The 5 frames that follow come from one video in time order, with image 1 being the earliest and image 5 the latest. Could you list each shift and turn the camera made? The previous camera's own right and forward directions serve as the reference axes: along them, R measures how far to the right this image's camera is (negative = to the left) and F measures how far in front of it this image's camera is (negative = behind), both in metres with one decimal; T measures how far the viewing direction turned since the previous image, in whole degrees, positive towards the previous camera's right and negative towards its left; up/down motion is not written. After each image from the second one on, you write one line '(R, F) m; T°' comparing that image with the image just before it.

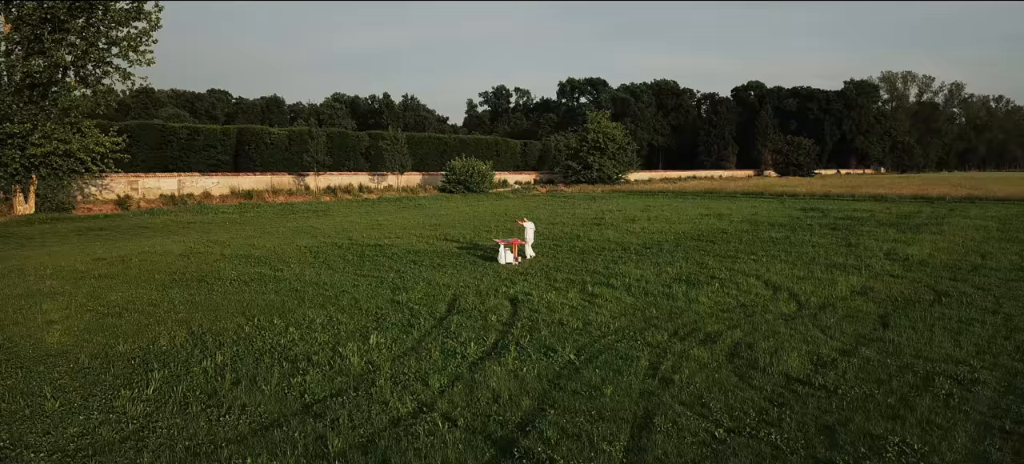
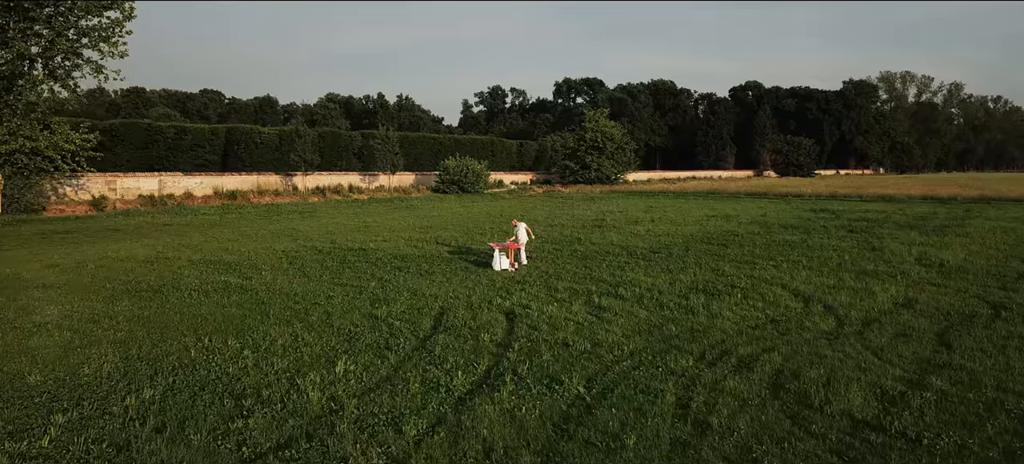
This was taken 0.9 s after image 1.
(0.0, +1.3) m; 0°
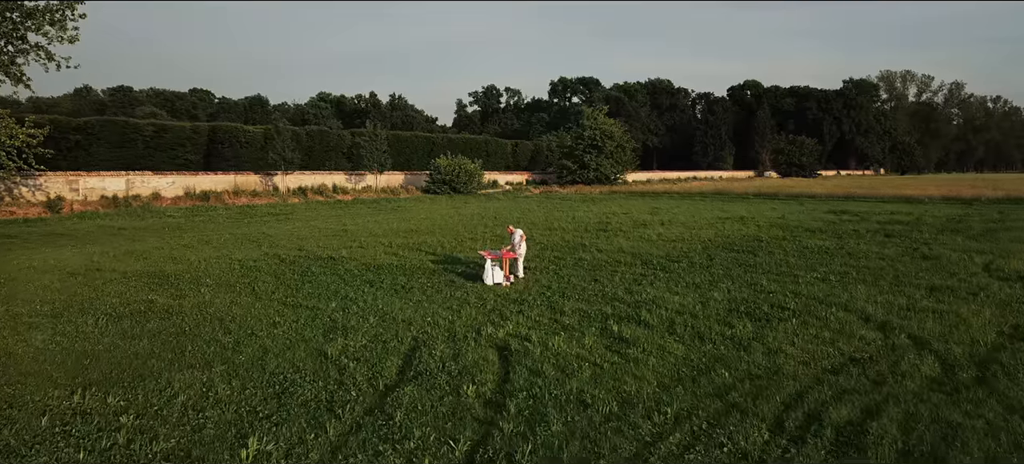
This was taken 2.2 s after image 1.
(0.0, +2.2) m; 0°
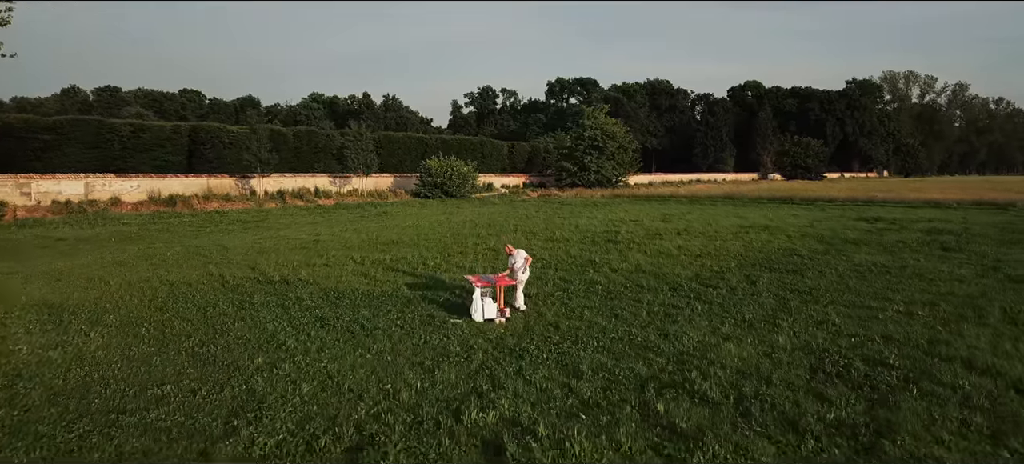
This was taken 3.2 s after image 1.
(0.0, +2.5) m; 0°
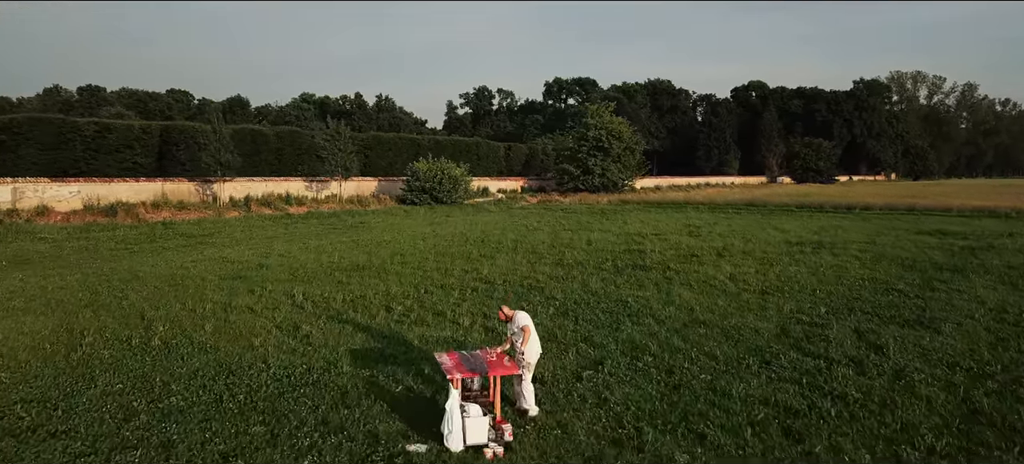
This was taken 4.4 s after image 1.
(0.0, +3.6) m; 0°
